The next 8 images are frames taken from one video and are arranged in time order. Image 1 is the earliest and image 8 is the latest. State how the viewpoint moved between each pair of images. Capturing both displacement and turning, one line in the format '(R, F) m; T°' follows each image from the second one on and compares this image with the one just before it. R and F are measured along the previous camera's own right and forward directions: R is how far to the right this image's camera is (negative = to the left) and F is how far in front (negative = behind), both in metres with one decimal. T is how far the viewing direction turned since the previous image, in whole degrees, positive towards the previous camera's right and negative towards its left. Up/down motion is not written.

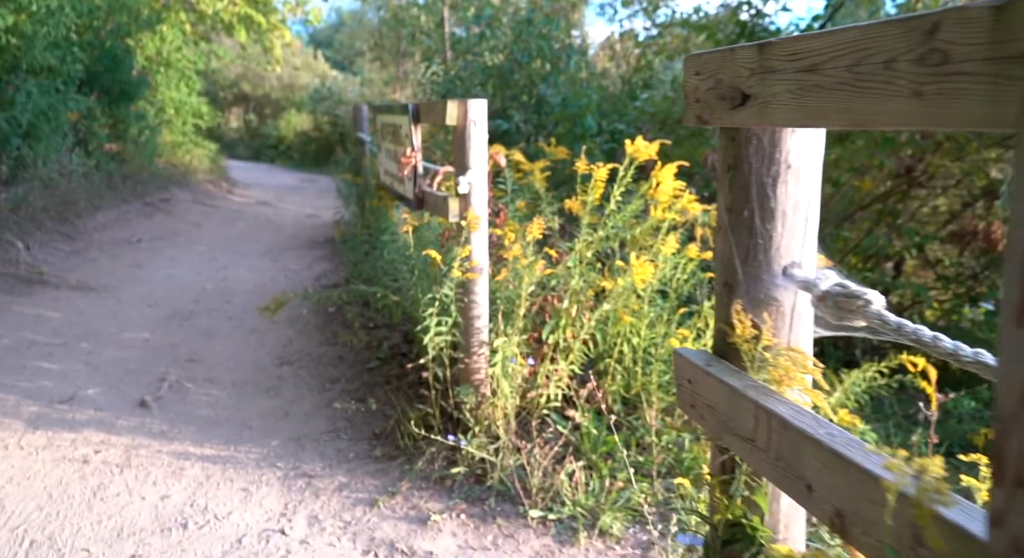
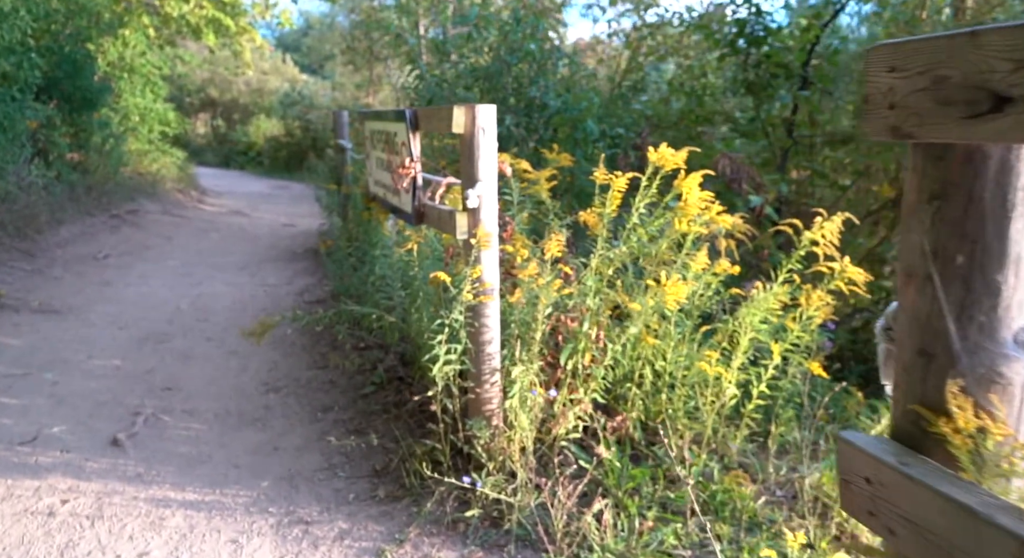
(-0.2, +0.3) m; +2°
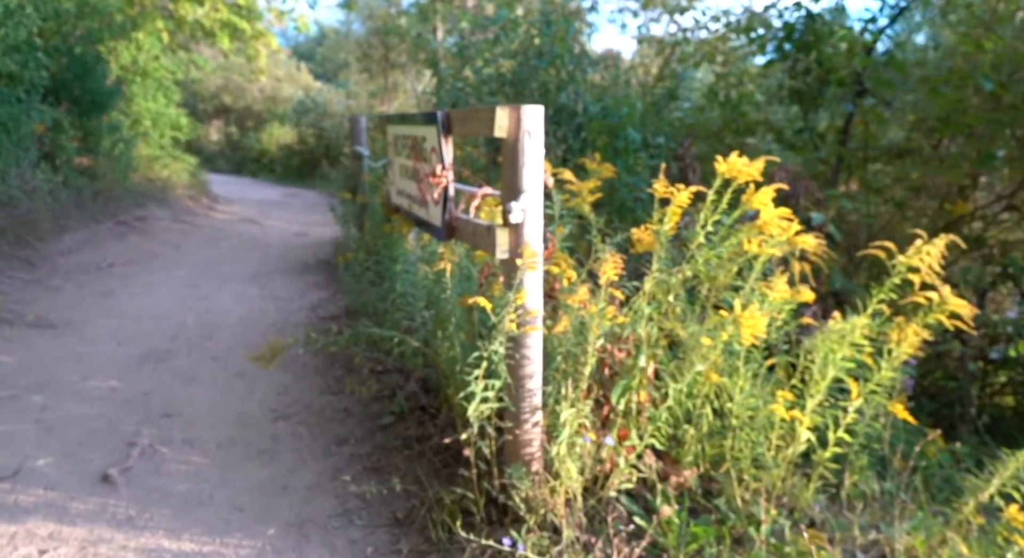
(-0.1, +0.4) m; -1°
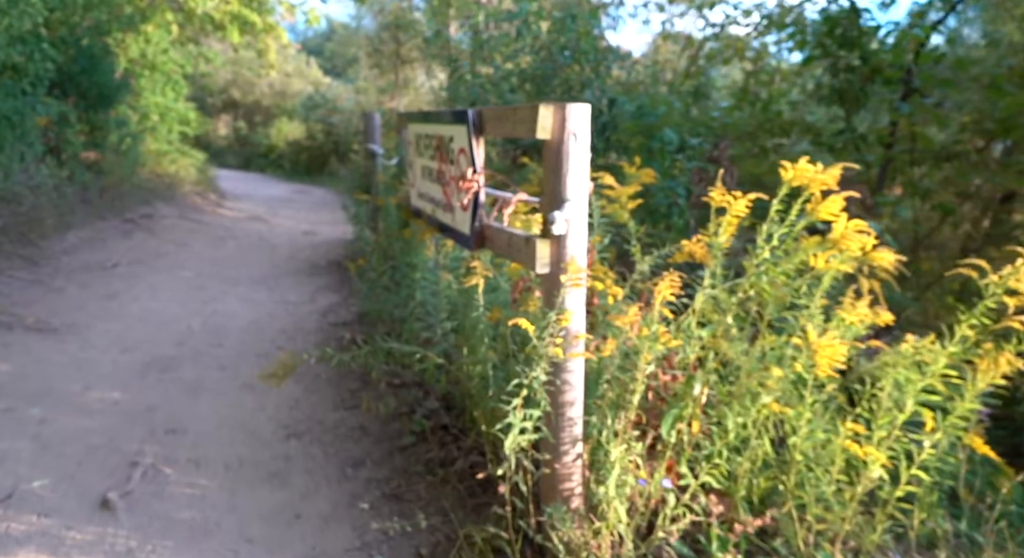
(-0.1, +0.3) m; 0°
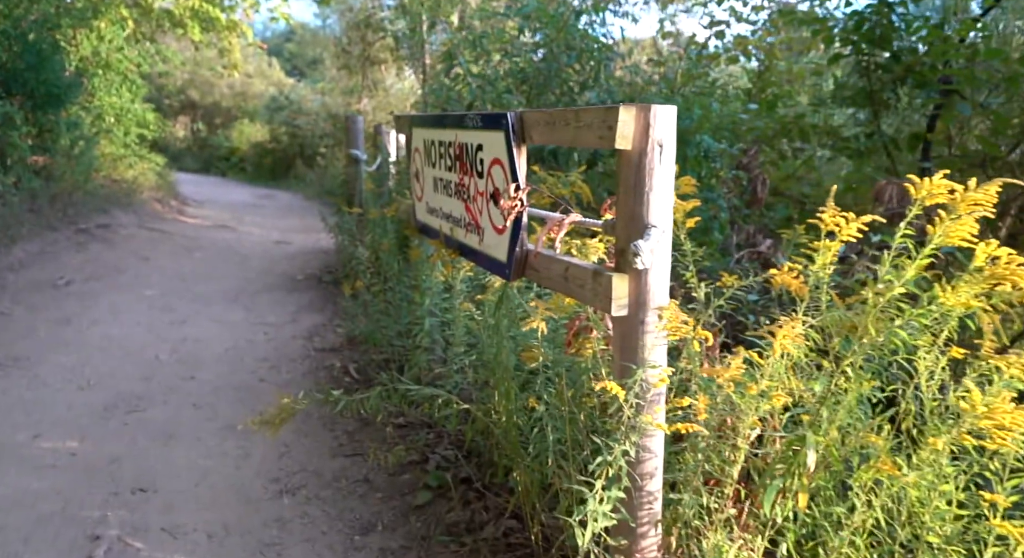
(-0.3, +0.5) m; +3°
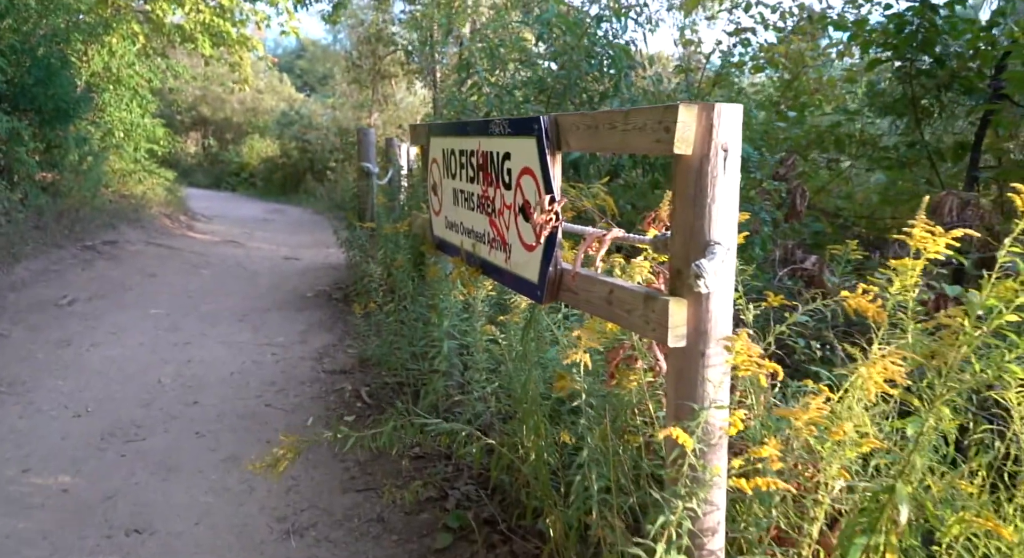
(-0.1, +0.3) m; -1°
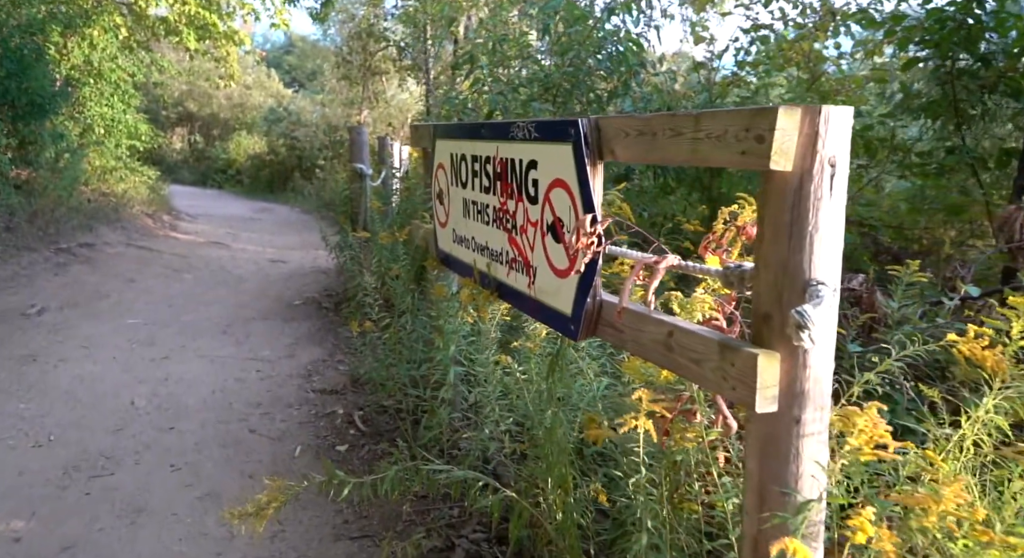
(-0.1, +0.4) m; +1°
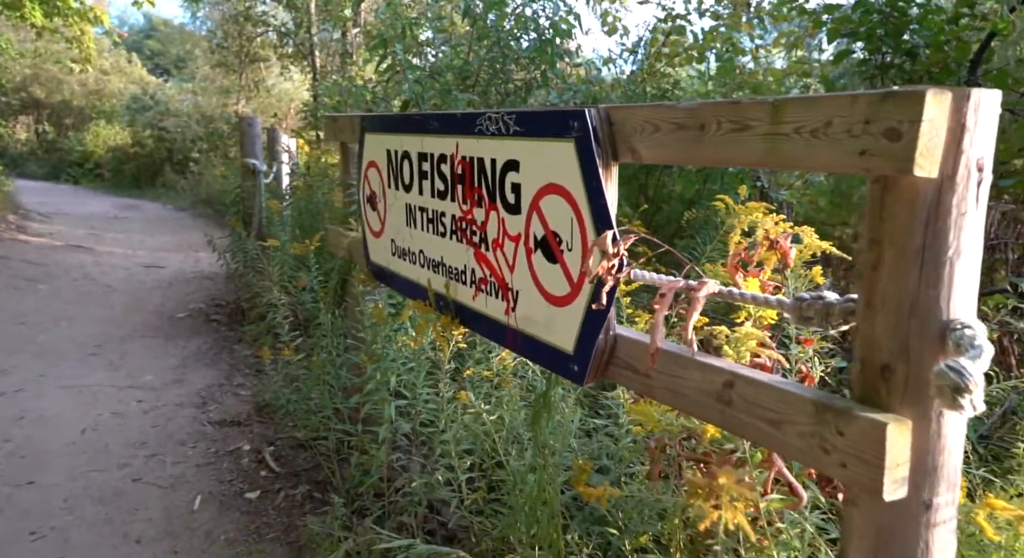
(-0.2, +0.4) m; +8°
